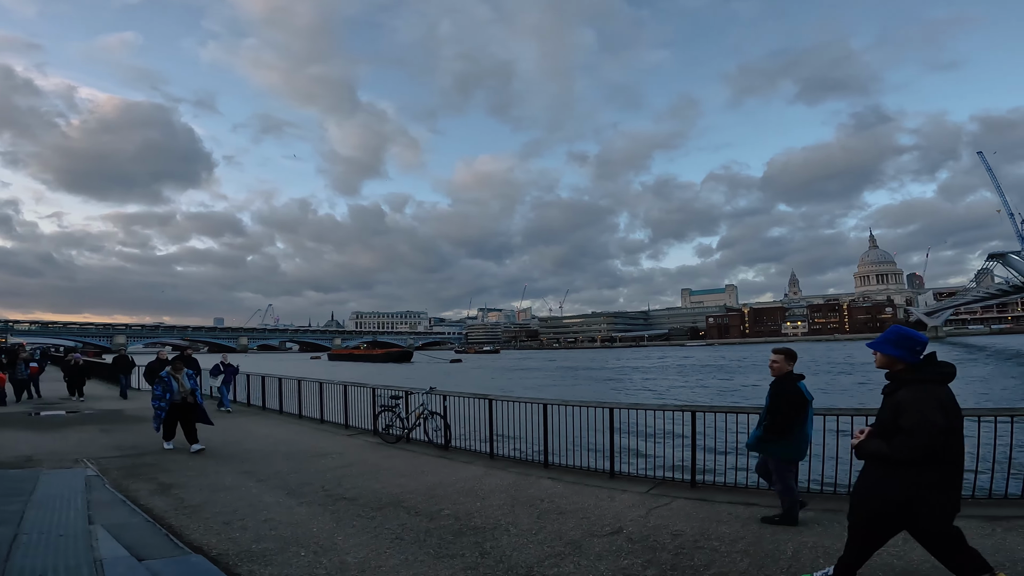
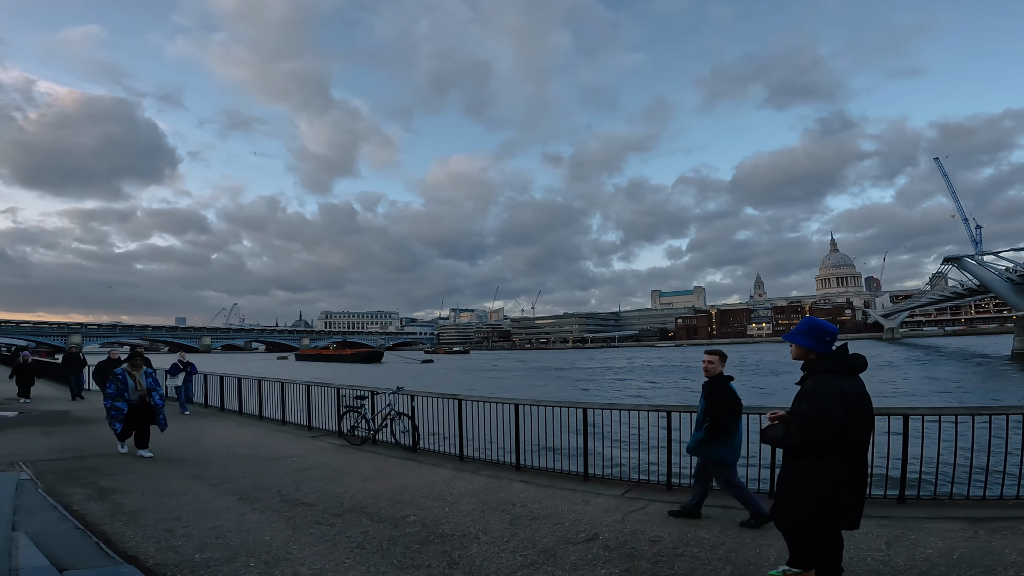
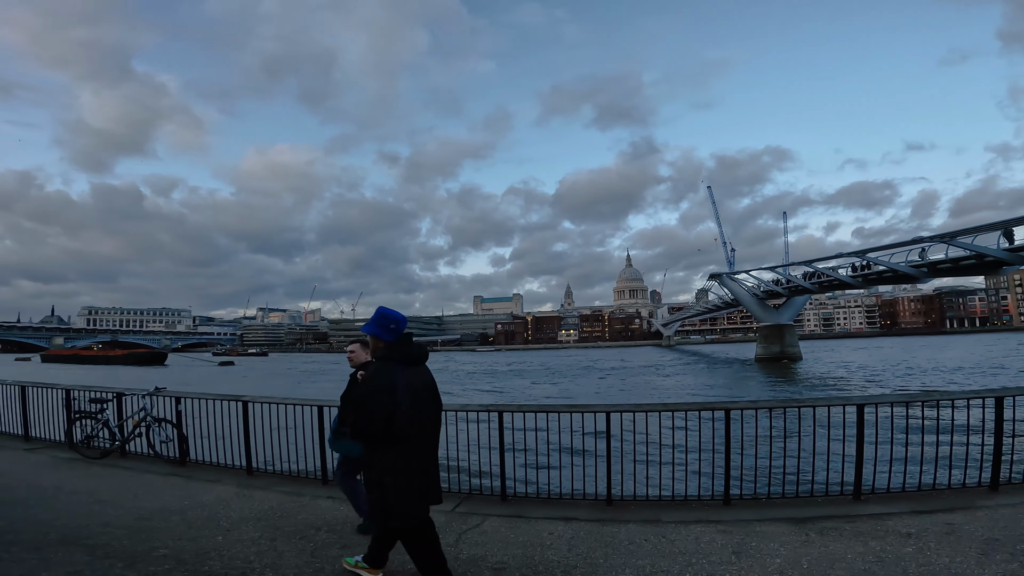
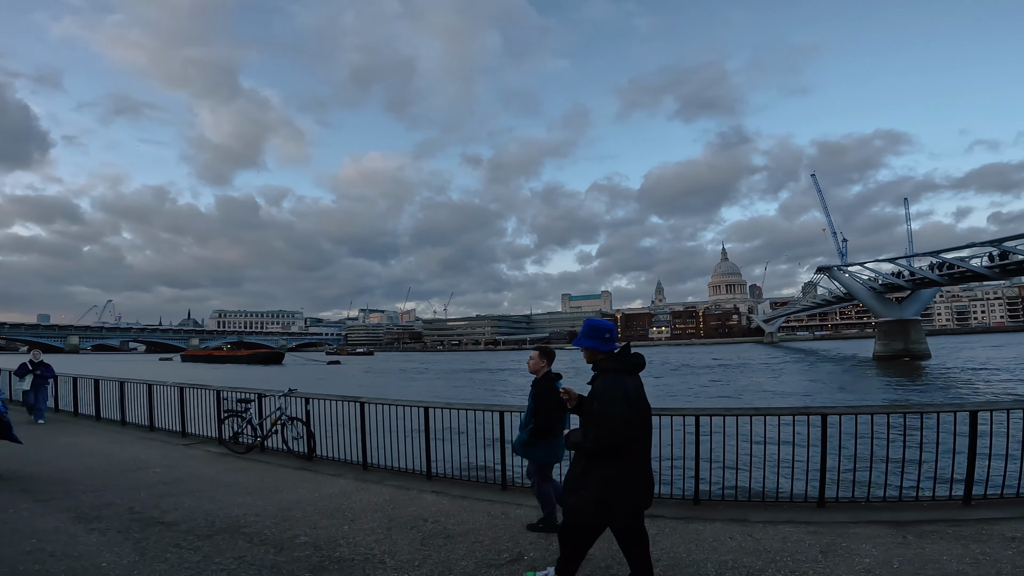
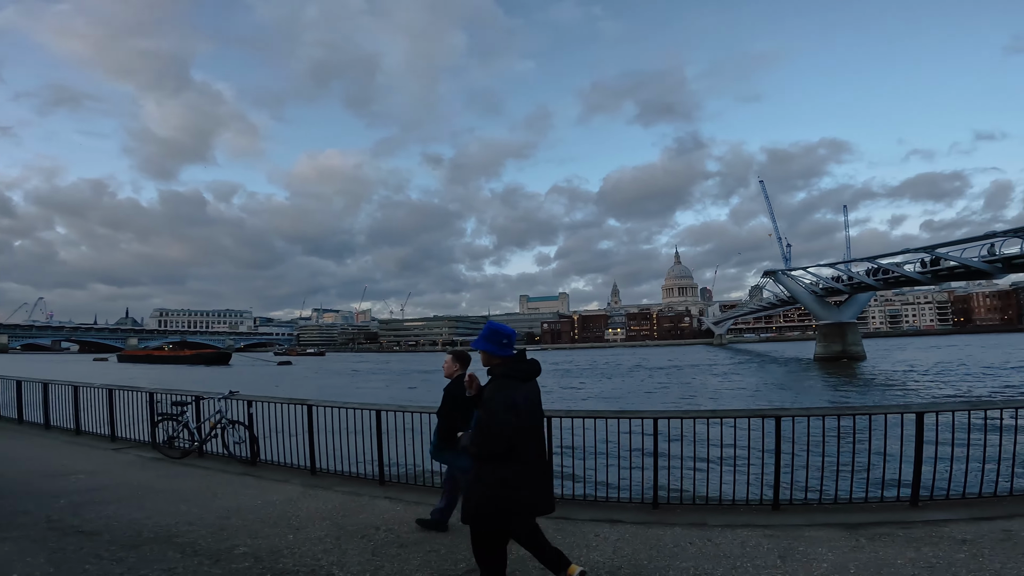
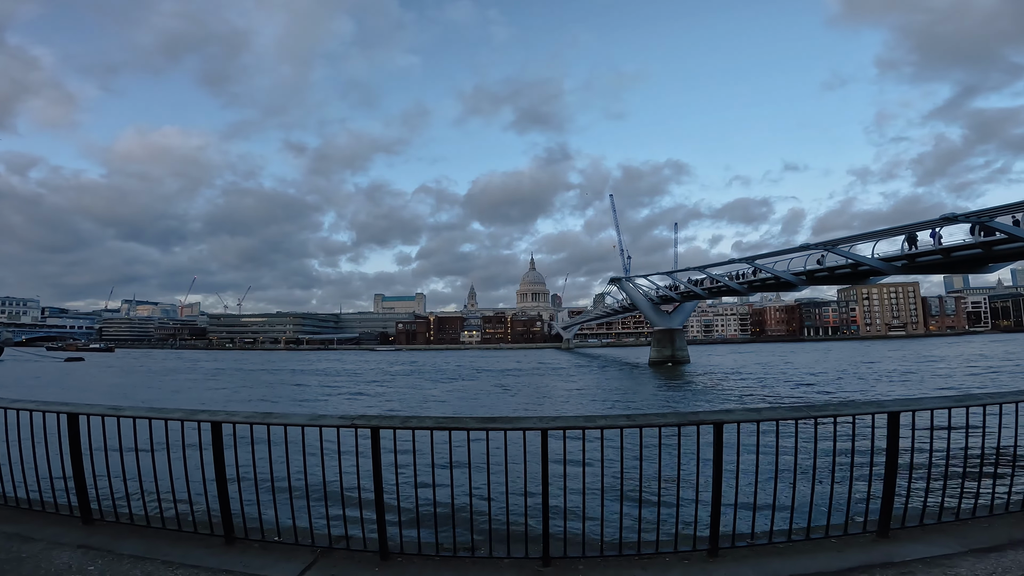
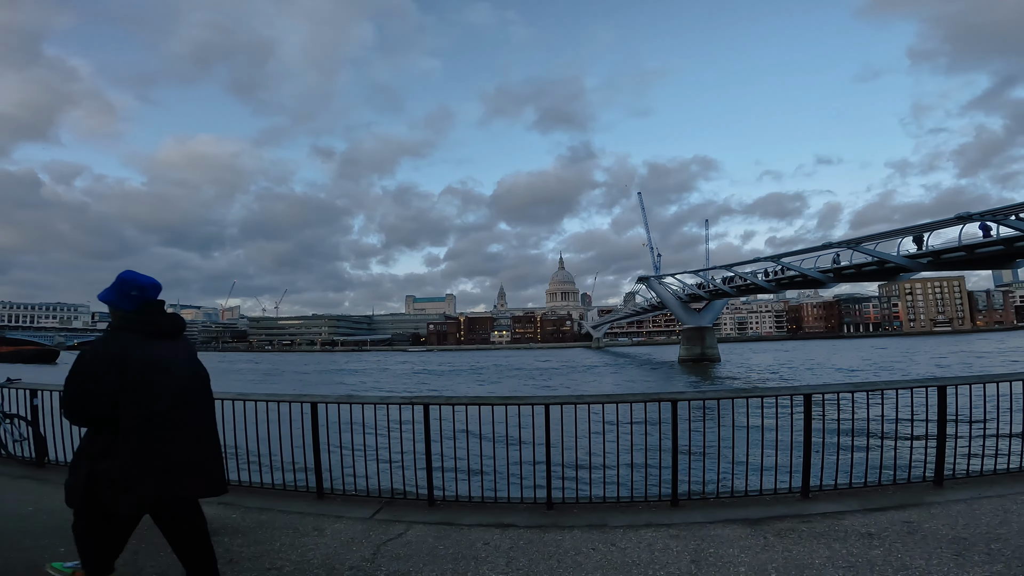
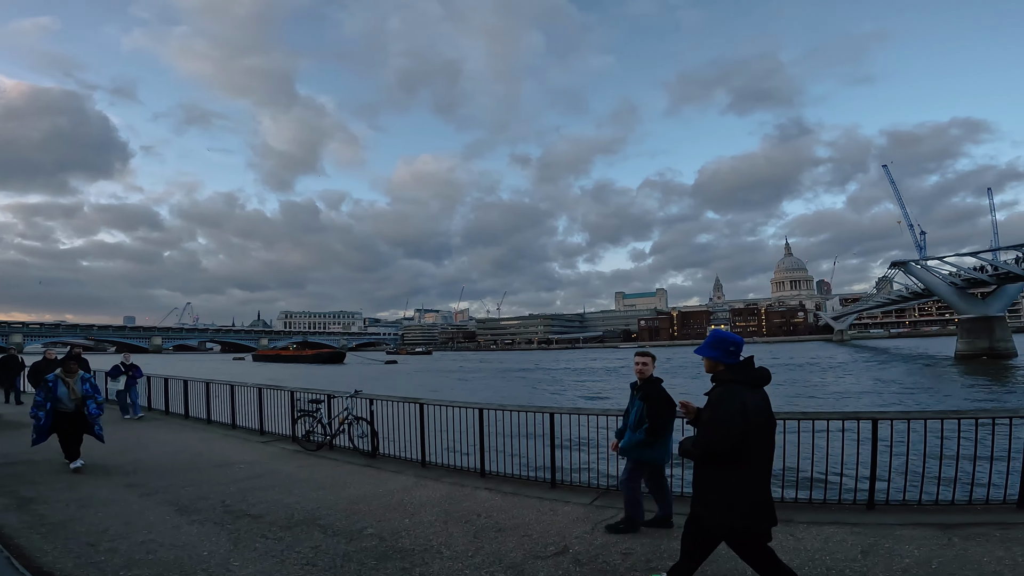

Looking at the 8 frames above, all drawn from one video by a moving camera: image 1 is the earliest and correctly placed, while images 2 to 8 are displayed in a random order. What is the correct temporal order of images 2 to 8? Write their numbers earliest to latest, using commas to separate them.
2, 8, 4, 5, 3, 7, 6
